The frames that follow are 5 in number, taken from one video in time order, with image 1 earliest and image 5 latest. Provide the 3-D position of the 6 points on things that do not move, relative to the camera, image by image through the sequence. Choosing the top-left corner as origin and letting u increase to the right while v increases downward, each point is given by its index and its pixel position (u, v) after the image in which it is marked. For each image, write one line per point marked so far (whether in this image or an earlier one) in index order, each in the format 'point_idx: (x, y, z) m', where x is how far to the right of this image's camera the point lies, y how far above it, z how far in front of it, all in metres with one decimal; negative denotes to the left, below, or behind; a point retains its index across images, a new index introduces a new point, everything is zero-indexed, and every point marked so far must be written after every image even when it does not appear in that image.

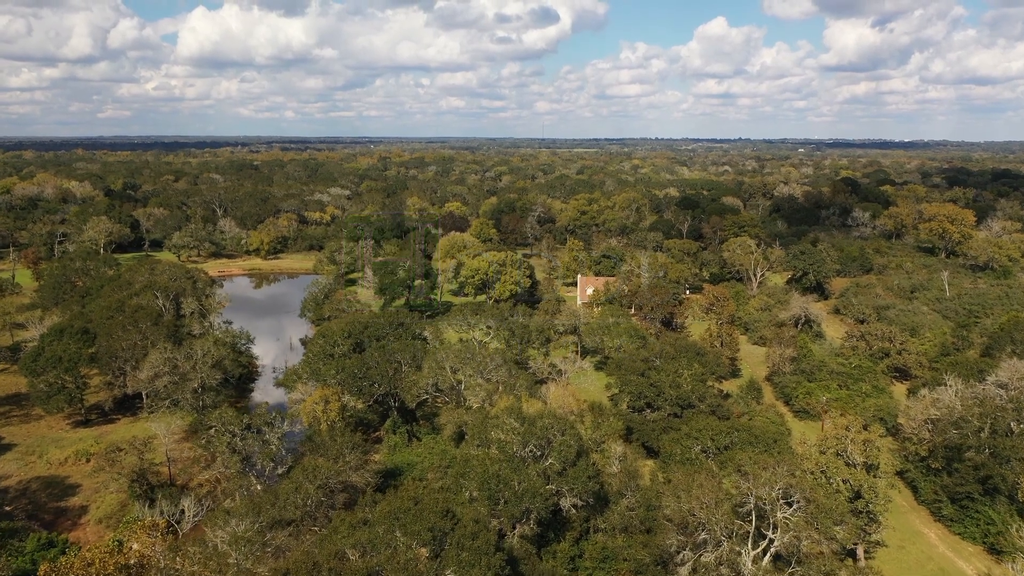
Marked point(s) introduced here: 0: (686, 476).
0: (+4.1, -4.4, +19.6) m
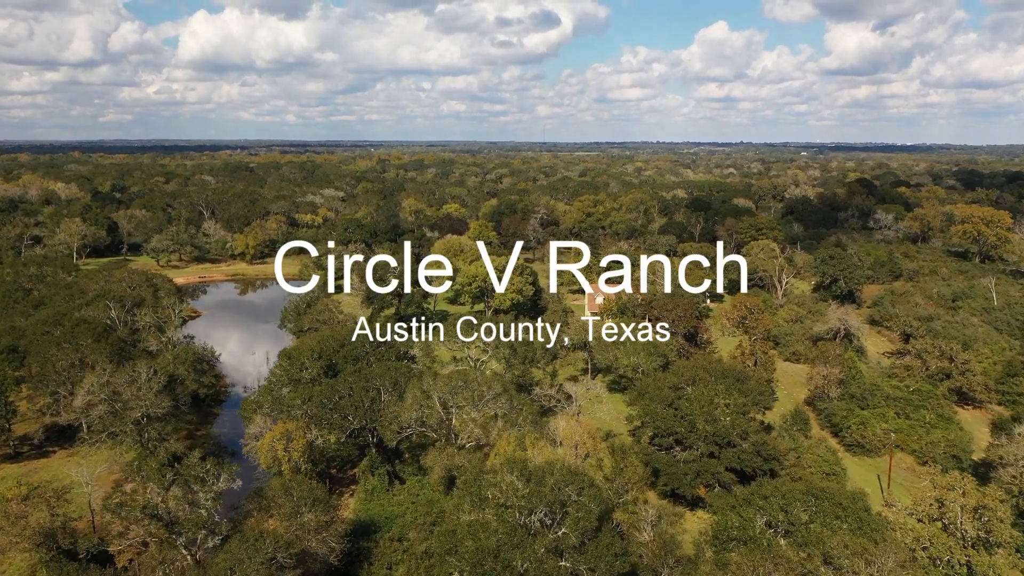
0: (+4.1, -4.7, +14.5) m
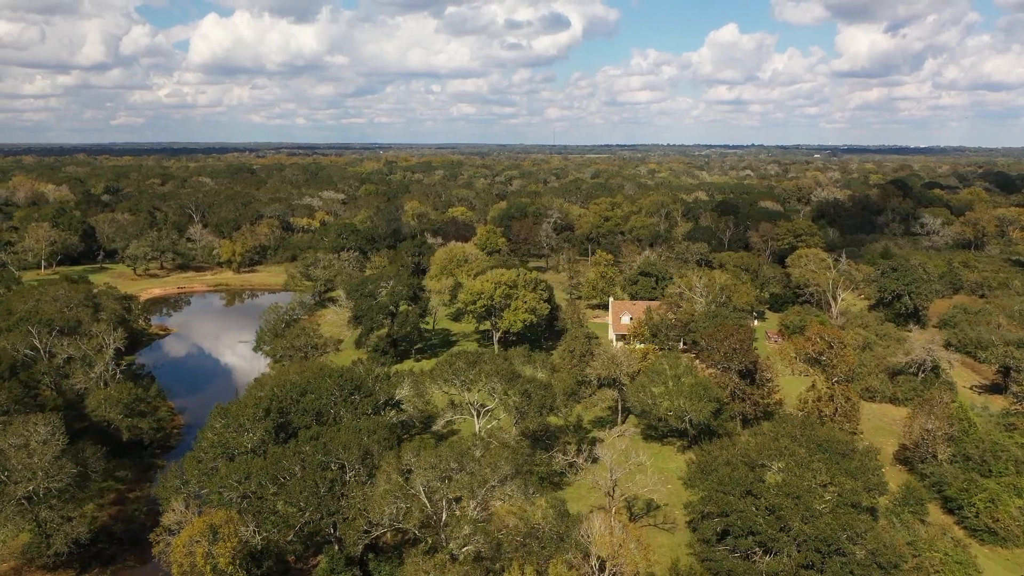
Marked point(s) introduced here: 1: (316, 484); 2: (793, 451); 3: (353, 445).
0: (+4.3, -5.5, +7.5) m
1: (-4.1, -4.1, +17.6) m
2: (+6.3, -3.7, +18.7) m
3: (-3.6, -3.5, +18.8) m
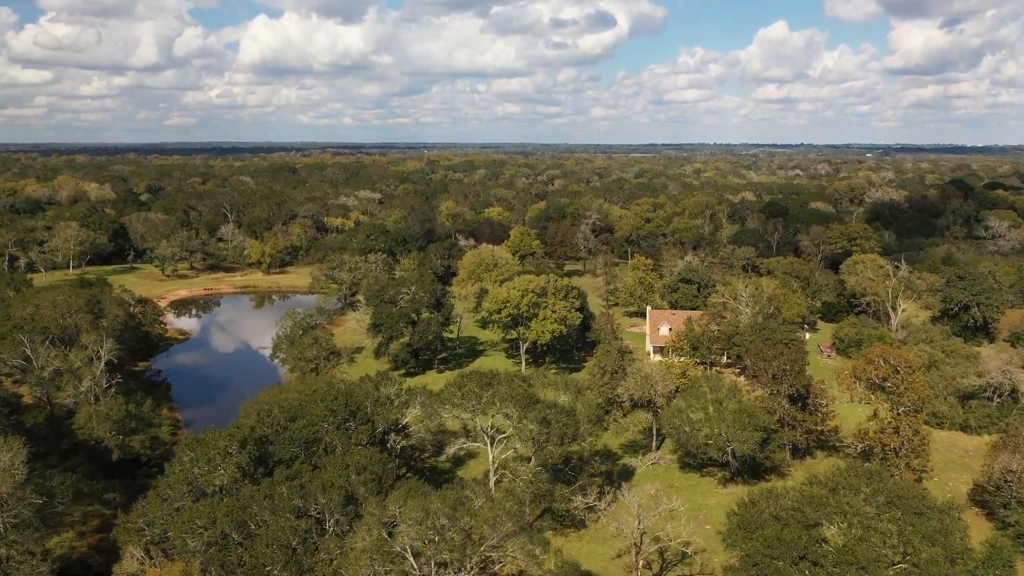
0: (+3.9, -5.9, +4.6) m
1: (-4.0, -4.4, +15.0) m
2: (+6.4, -4.1, +15.6) m
3: (-3.4, -3.9, +16.3) m
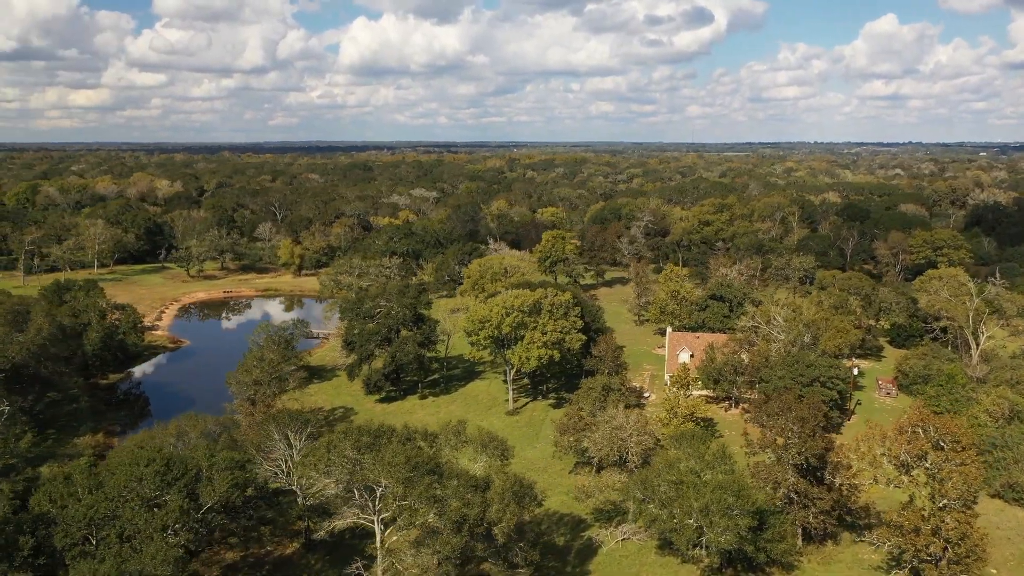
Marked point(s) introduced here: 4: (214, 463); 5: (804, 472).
0: (-0.2, -6.6, -1.0) m
1: (-6.9, -5.0, +10.2) m
2: (+3.6, -4.8, +9.7) m
3: (-6.1, -4.4, +11.4) m
4: (-5.9, -3.5, +16.7) m
5: (+6.8, -4.1, +19.3) m
